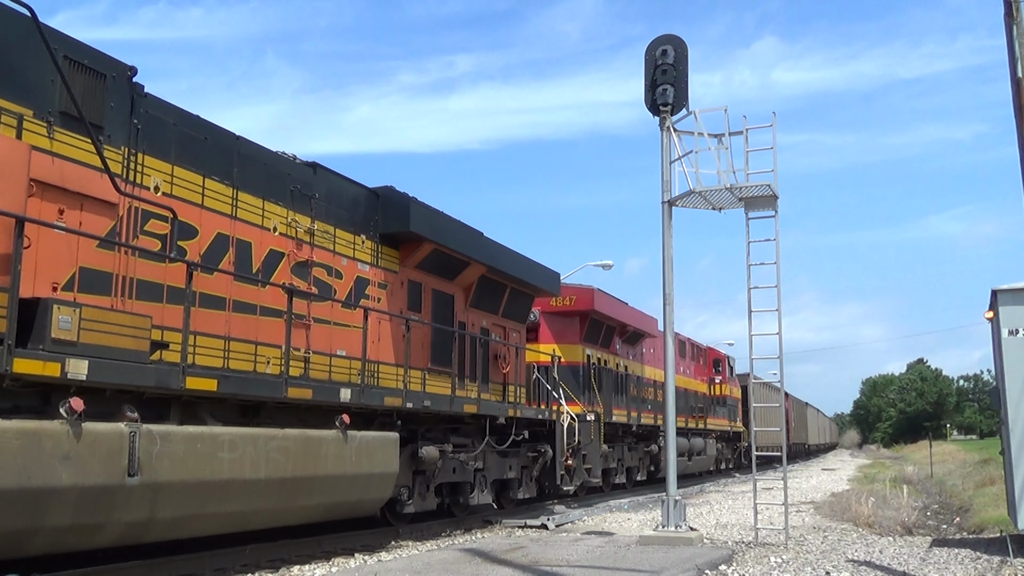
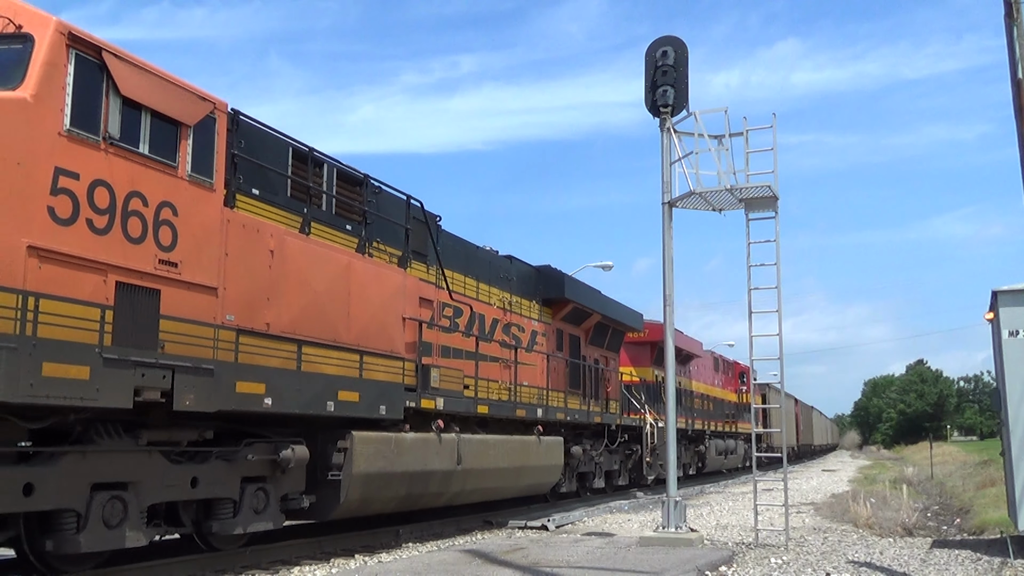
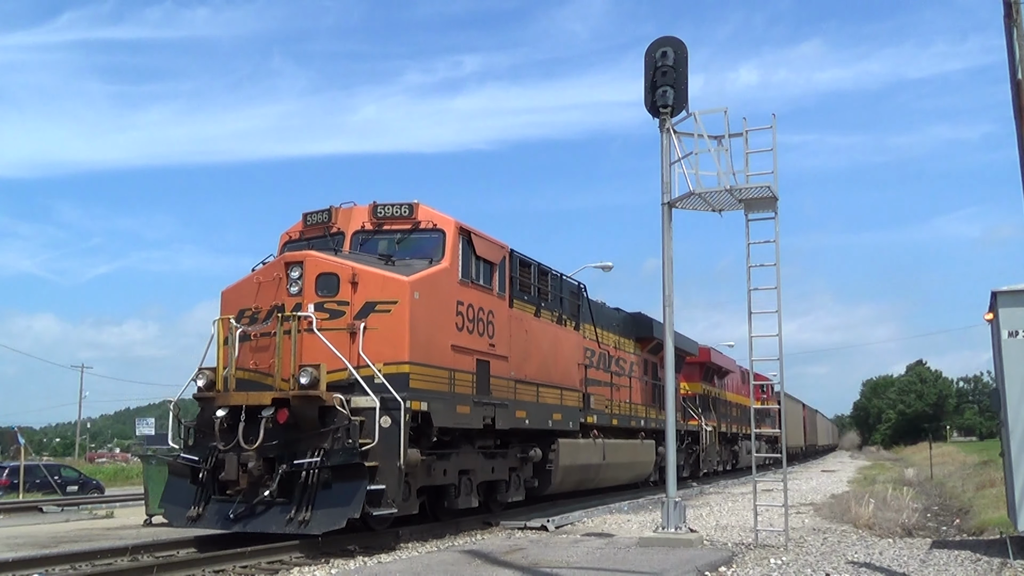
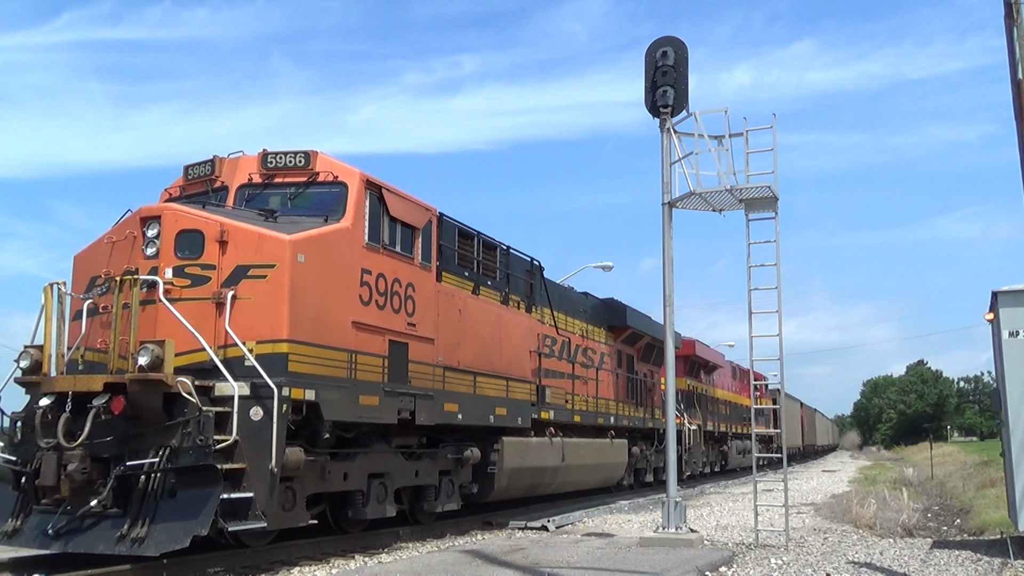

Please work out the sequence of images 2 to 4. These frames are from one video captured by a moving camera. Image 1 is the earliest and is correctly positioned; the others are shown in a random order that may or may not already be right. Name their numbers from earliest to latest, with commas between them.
2, 4, 3
